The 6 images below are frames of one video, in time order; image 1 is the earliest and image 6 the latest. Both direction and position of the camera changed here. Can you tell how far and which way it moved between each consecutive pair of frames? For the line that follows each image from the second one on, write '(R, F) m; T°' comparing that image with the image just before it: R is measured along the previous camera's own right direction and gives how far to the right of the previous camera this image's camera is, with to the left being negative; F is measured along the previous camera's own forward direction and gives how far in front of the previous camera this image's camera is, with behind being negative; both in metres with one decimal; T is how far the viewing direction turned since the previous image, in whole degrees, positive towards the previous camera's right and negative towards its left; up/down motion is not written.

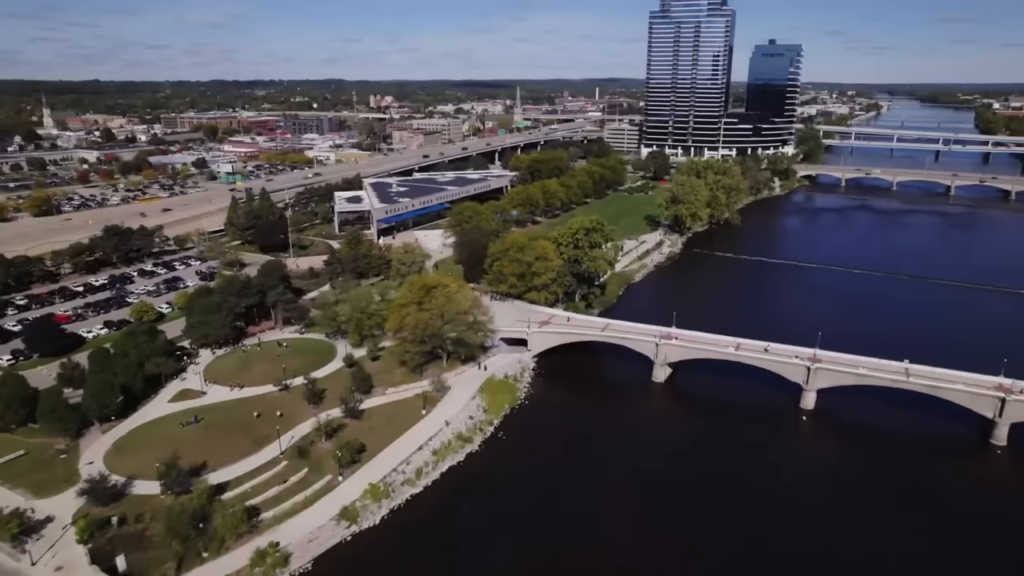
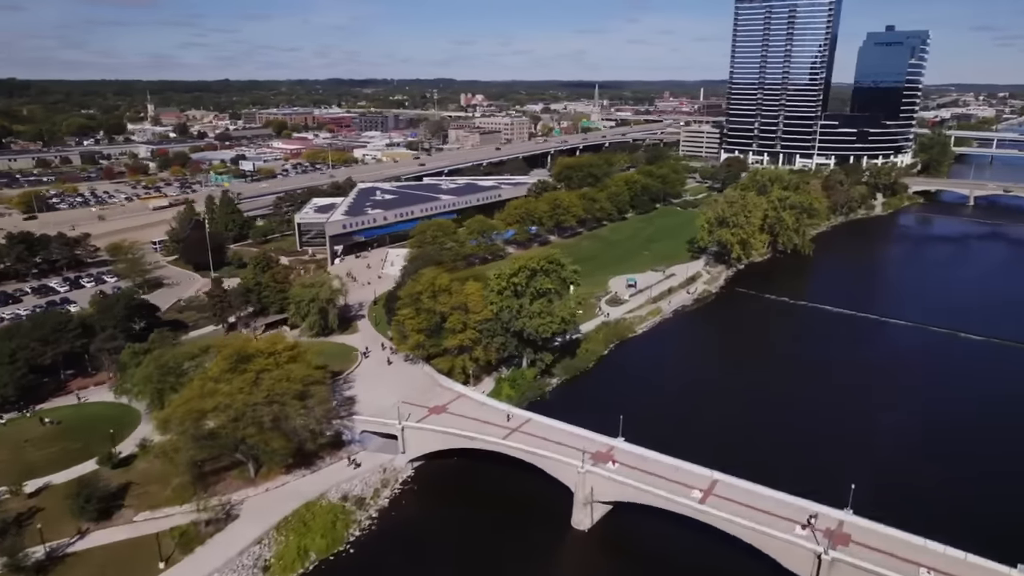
(+9.6, +14.1) m; -9°
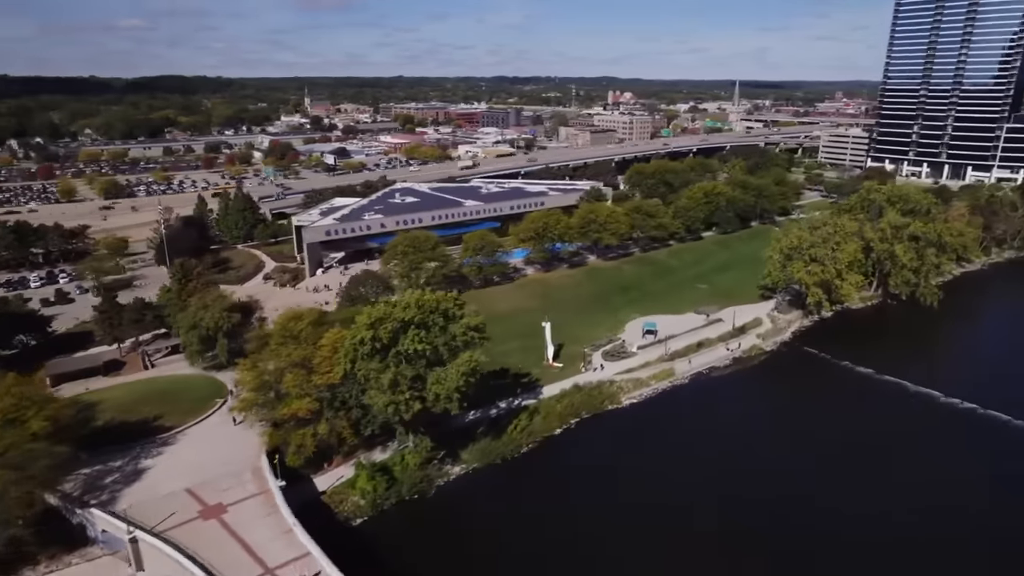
(+10.2, +11.0) m; -13°
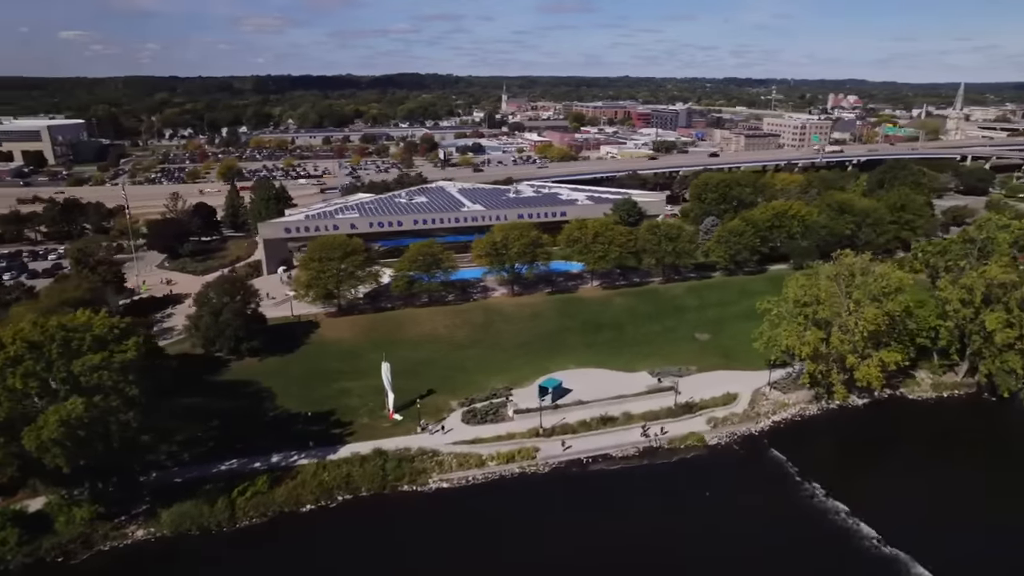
(+15.4, +10.0) m; -18°
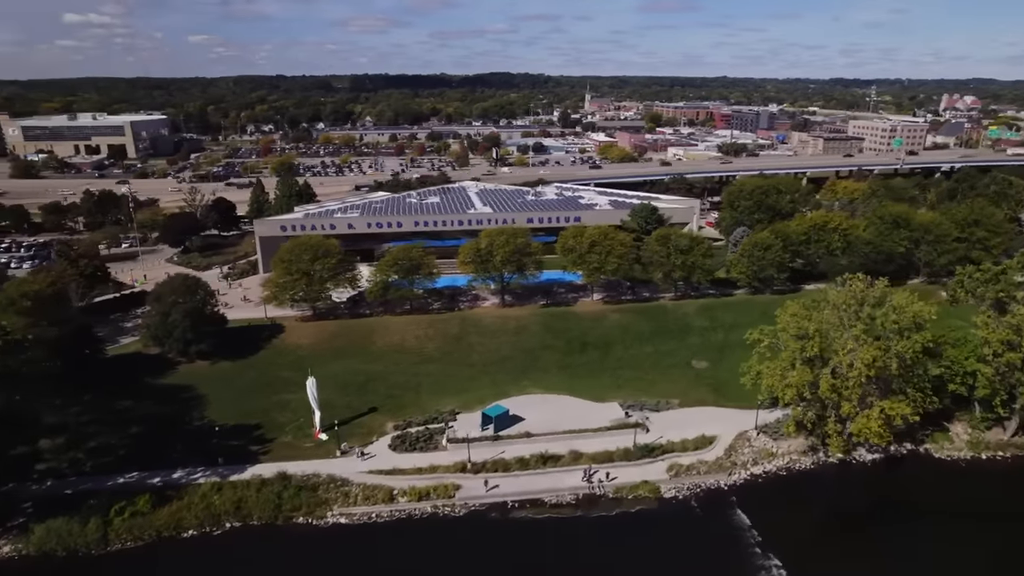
(+5.7, +3.5) m; -8°
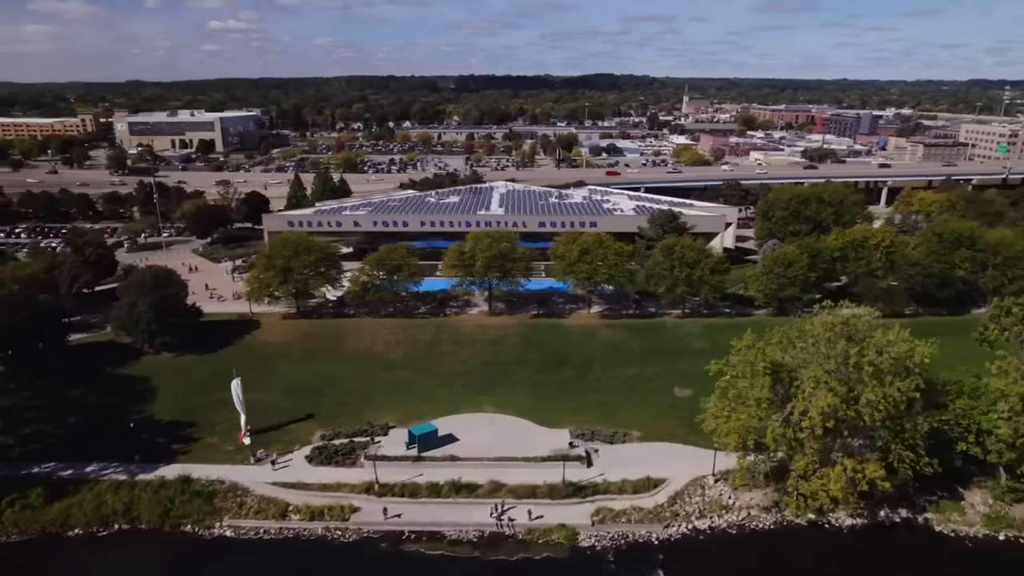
(+6.0, +2.7) m; -9°
